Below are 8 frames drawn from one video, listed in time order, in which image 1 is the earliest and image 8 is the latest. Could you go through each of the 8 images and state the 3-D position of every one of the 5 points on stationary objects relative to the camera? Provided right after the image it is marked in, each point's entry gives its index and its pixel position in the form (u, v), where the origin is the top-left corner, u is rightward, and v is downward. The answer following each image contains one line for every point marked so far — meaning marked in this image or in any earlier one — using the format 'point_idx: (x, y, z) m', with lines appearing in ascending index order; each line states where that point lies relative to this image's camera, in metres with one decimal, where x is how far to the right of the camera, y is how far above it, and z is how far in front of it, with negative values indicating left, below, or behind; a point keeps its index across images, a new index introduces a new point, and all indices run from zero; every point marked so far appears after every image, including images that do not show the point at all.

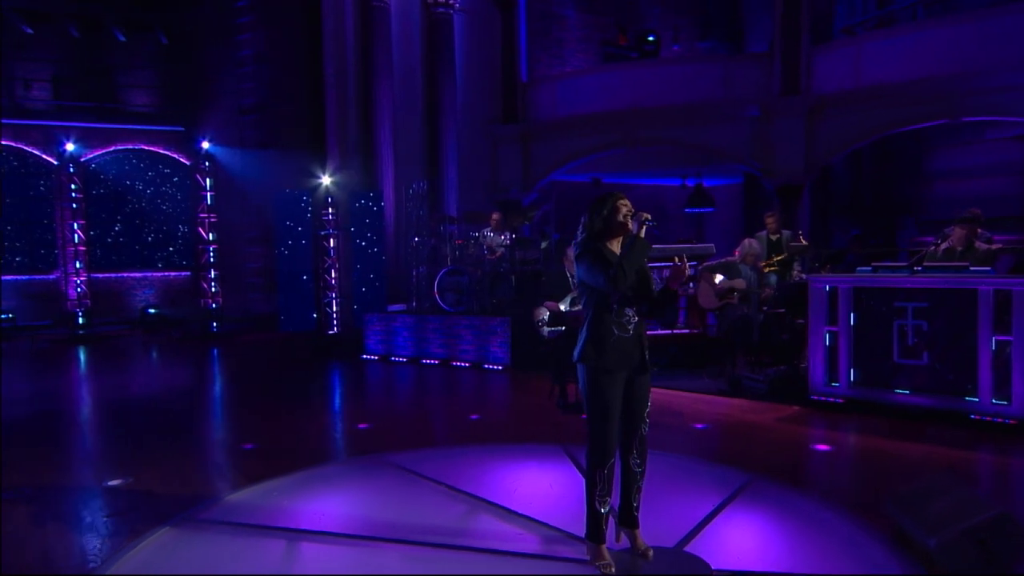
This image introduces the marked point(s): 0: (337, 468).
0: (-1.0, -1.0, +4.9) m
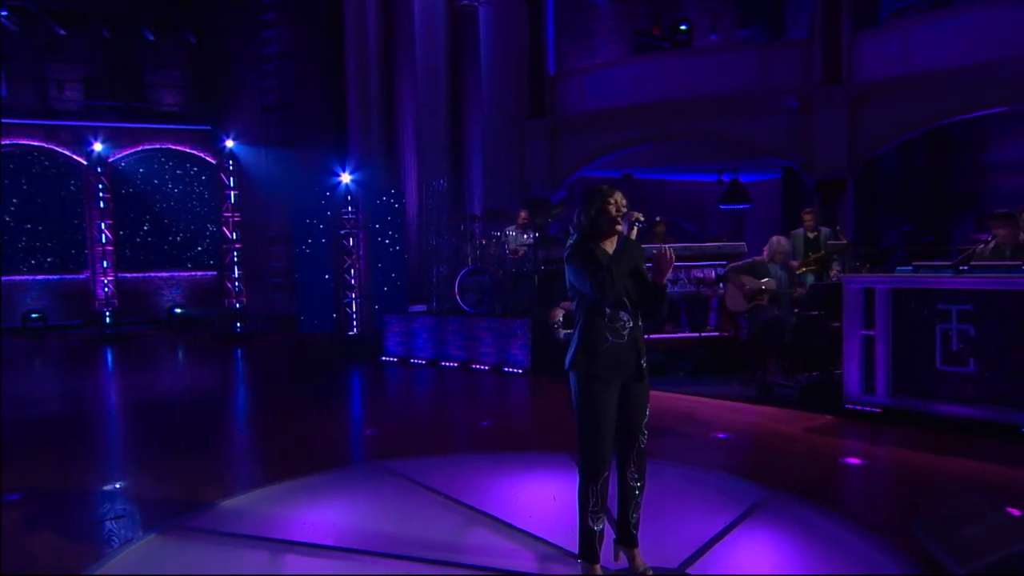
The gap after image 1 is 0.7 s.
0: (-0.9, -1.0, +4.8) m
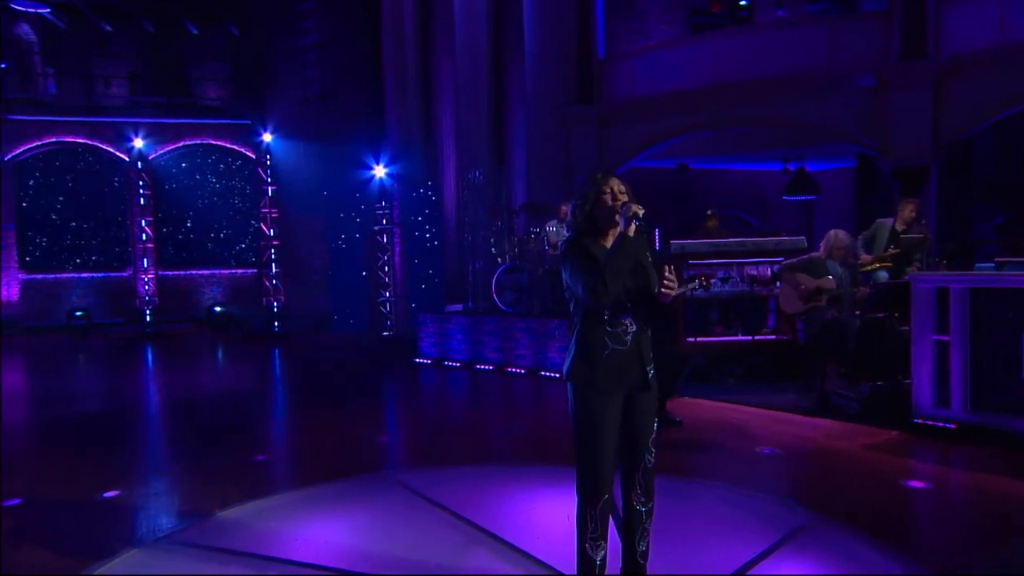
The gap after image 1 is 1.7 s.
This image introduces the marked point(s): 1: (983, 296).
0: (-0.8, -1.0, +4.5) m
1: (+2.5, 0.0, +4.9) m
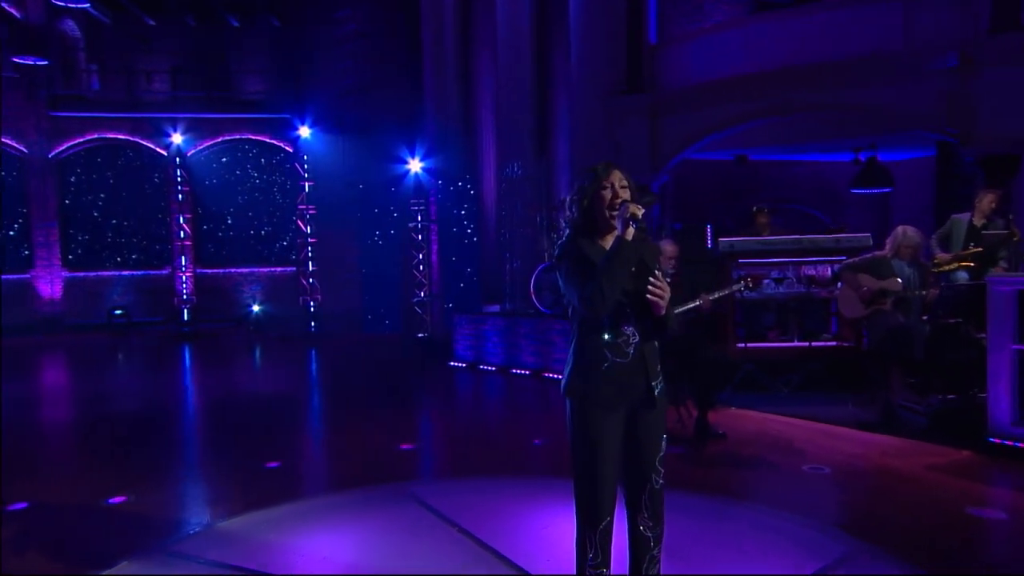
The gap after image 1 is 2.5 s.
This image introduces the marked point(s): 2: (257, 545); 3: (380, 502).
0: (-0.7, -1.0, +4.2) m
1: (+2.7, -0.1, +4.4) m
2: (-1.0, -1.0, +3.7) m
3: (-0.6, -1.0, +4.3) m
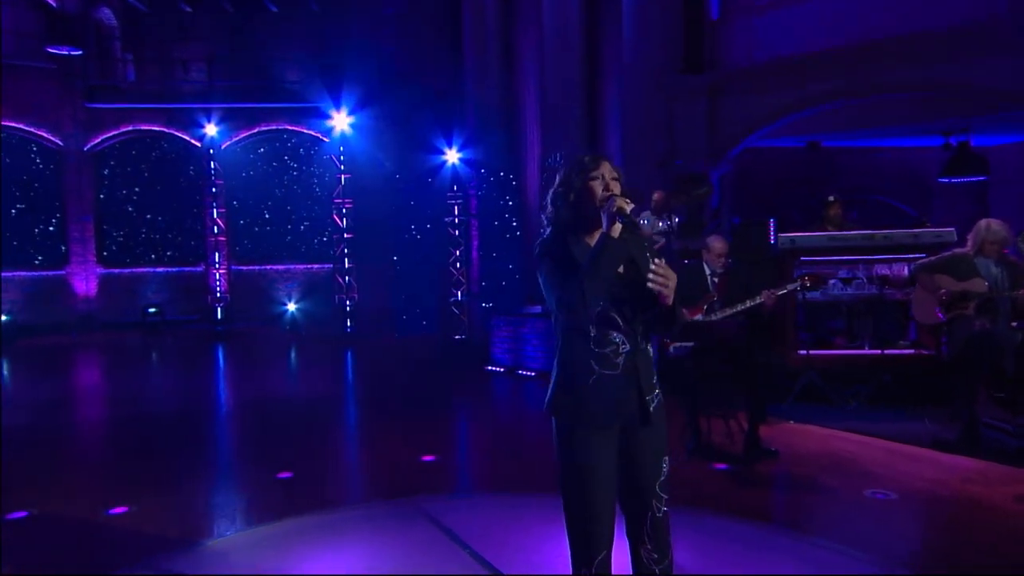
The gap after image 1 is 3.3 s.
0: (-0.6, -1.0, +3.9) m
1: (+2.8, -0.1, +3.7) m
2: (-0.9, -1.0, +3.4) m
3: (-0.5, -1.0, +3.9) m
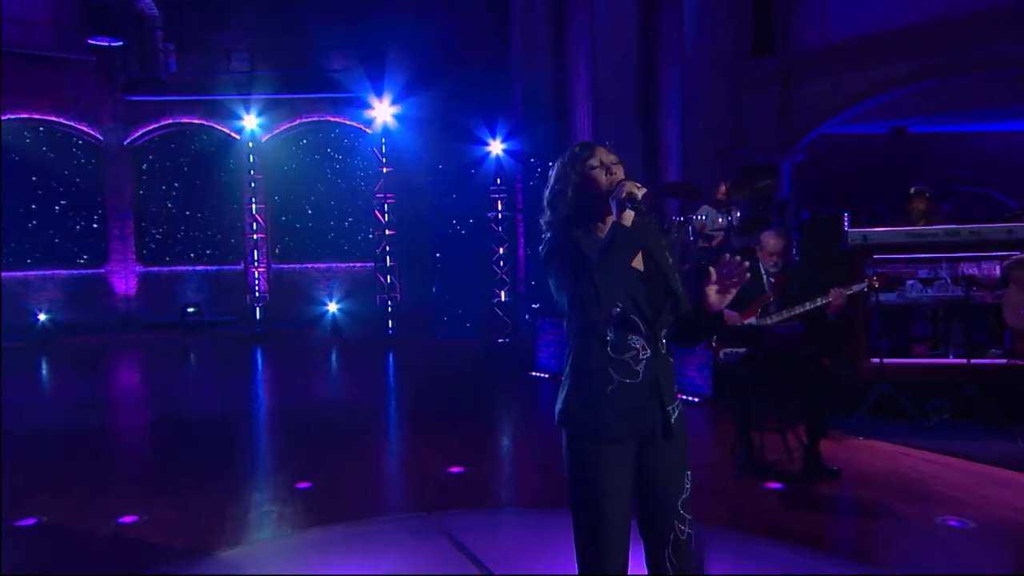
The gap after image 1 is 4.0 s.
0: (-0.5, -1.0, +3.6) m
1: (+2.9, -0.1, +3.2) m
2: (-0.8, -1.0, +3.1) m
3: (-0.4, -1.0, +3.6) m
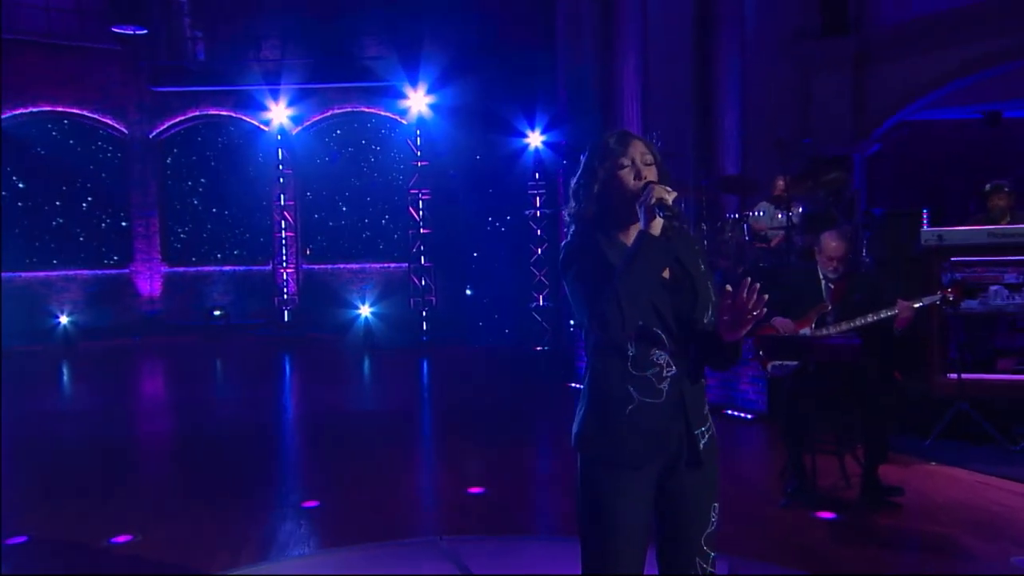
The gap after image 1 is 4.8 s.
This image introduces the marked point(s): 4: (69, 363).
0: (-0.3, -1.0, +3.2) m
1: (+3.0, -0.1, +2.6) m
2: (-0.7, -1.0, +2.8) m
3: (-0.2, -1.0, +3.2) m
4: (-3.8, -0.7, +7.9) m
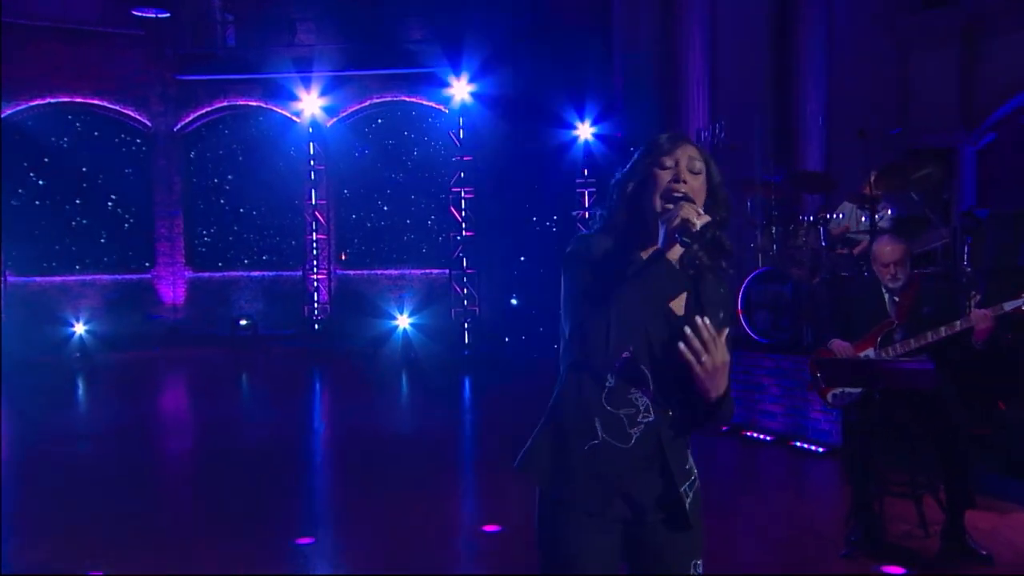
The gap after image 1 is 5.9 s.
0: (-0.2, -1.0, +2.7) m
1: (+3.1, -0.1, +1.8) m
2: (-0.6, -1.1, +2.2) m
3: (-0.1, -1.0, +2.6) m
4: (-3.4, -0.7, +7.6) m
